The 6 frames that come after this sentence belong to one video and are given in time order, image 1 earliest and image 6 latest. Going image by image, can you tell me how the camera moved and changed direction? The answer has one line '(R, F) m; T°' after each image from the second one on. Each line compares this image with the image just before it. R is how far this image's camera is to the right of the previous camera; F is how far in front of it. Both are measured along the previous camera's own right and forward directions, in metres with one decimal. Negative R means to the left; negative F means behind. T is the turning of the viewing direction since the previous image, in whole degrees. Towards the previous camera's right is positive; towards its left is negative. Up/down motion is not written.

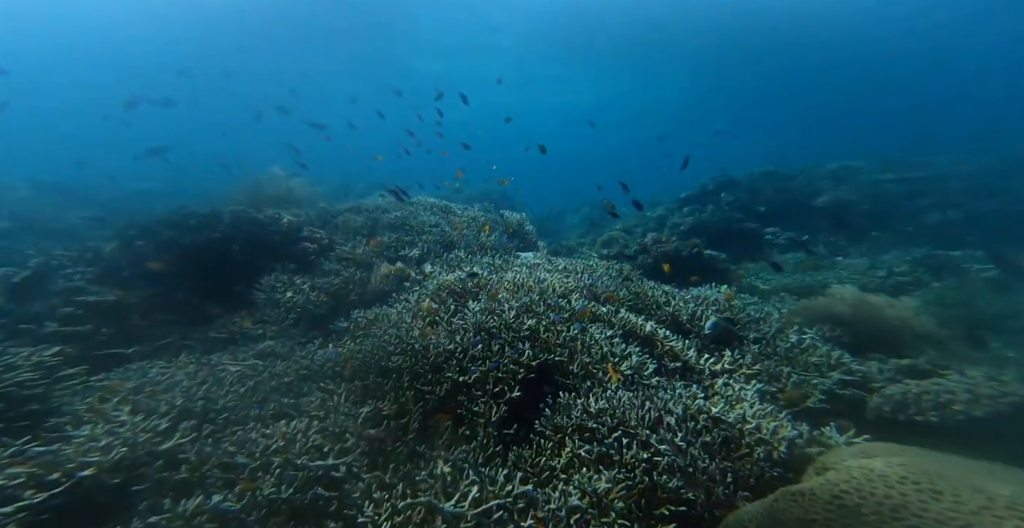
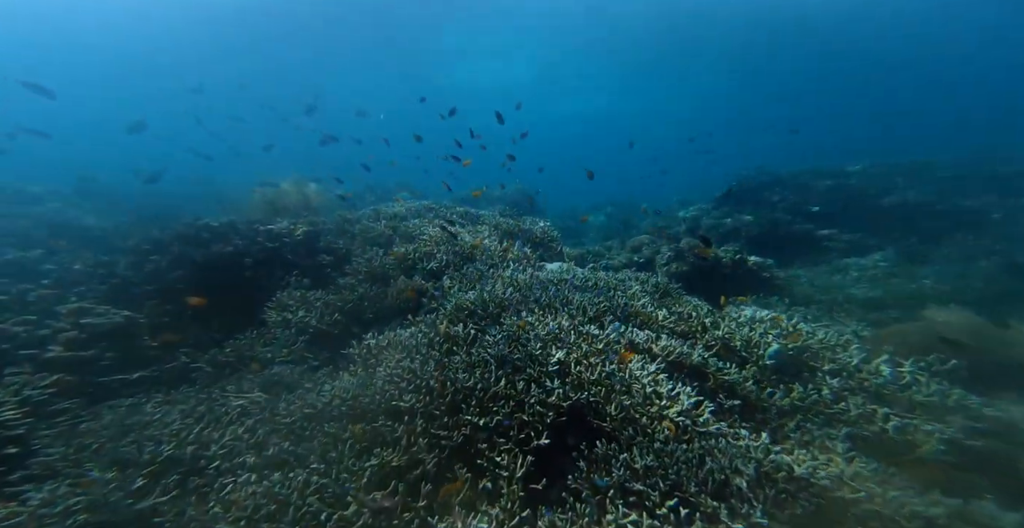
(0.0, +0.6) m; -3°
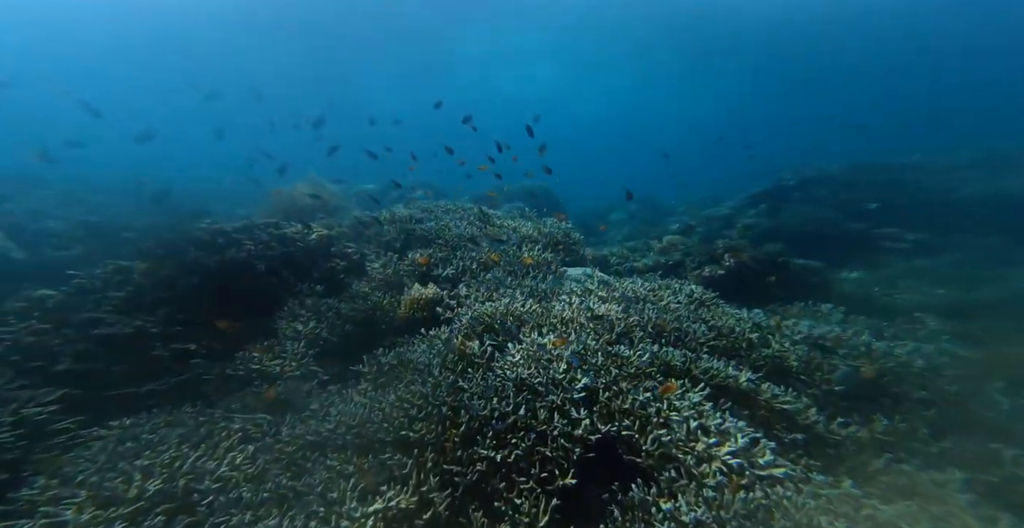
(0.0, +0.4) m; -3°
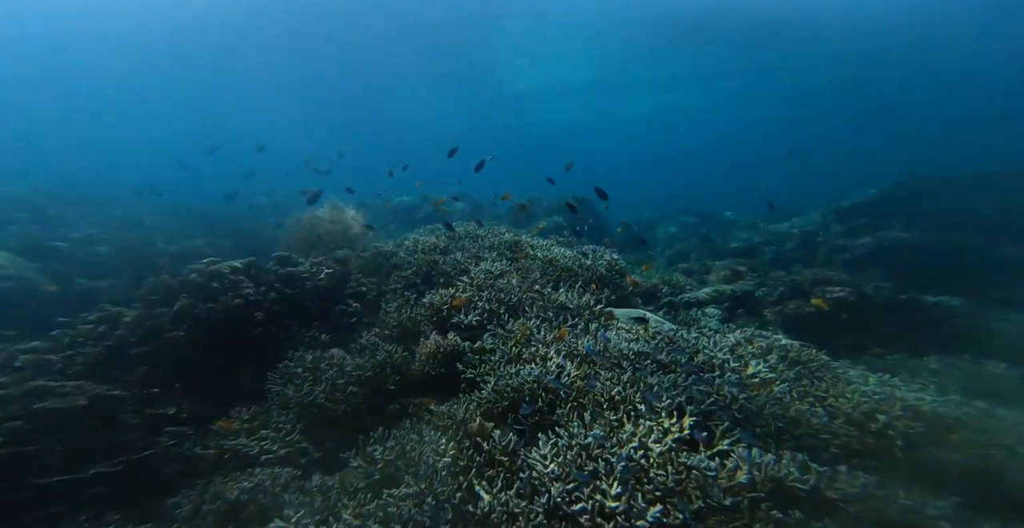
(+0.1, +1.3) m; -5°
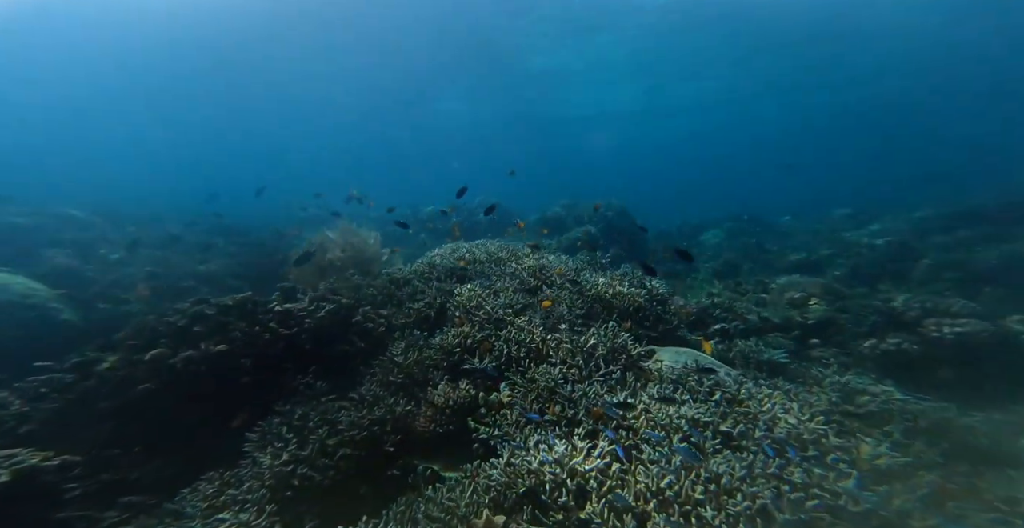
(+0.2, +1.0) m; -5°
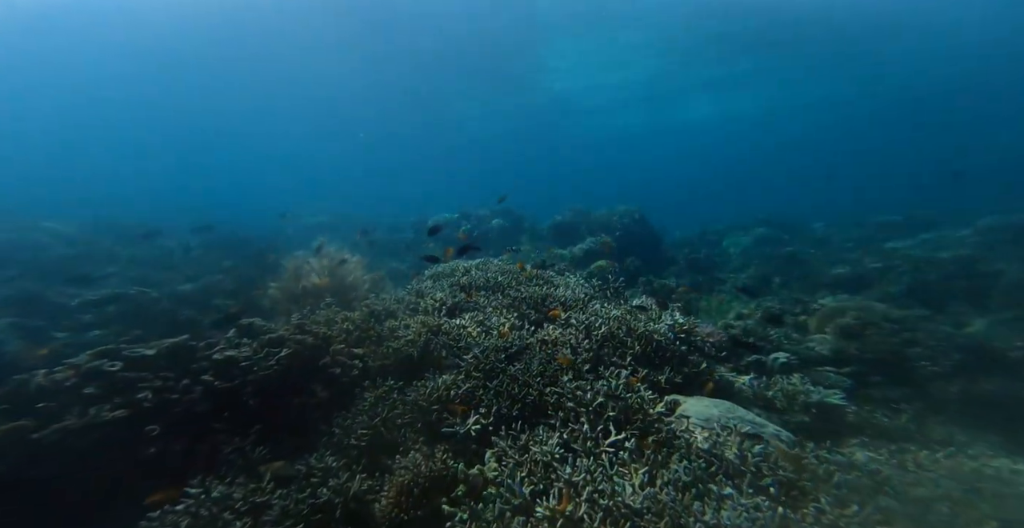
(+0.3, +1.0) m; -2°
